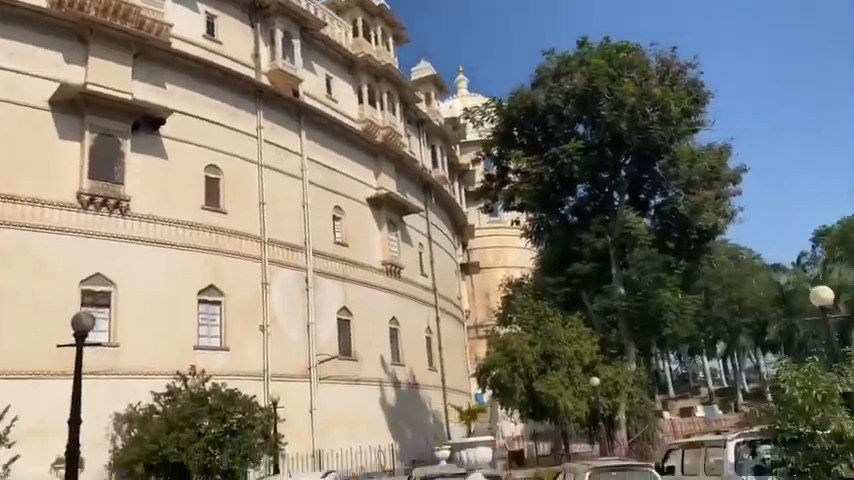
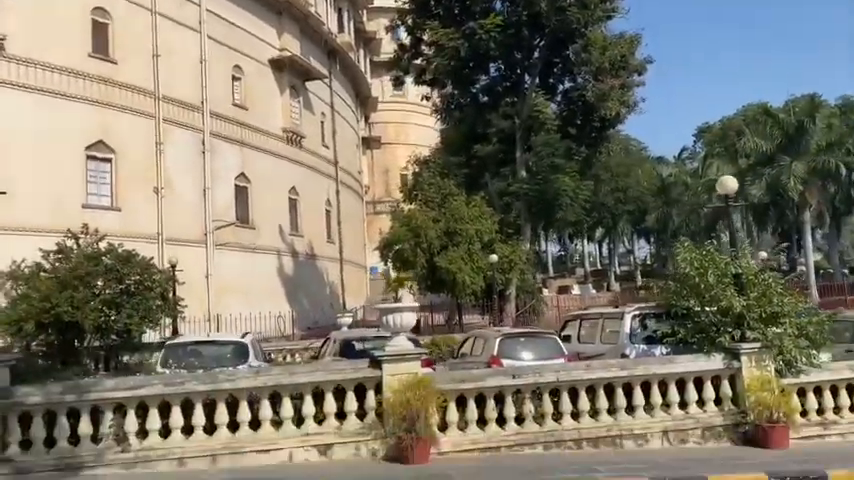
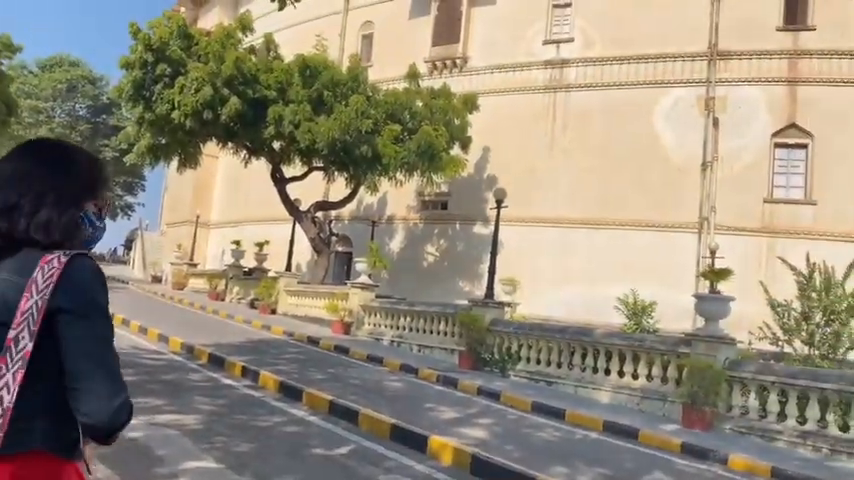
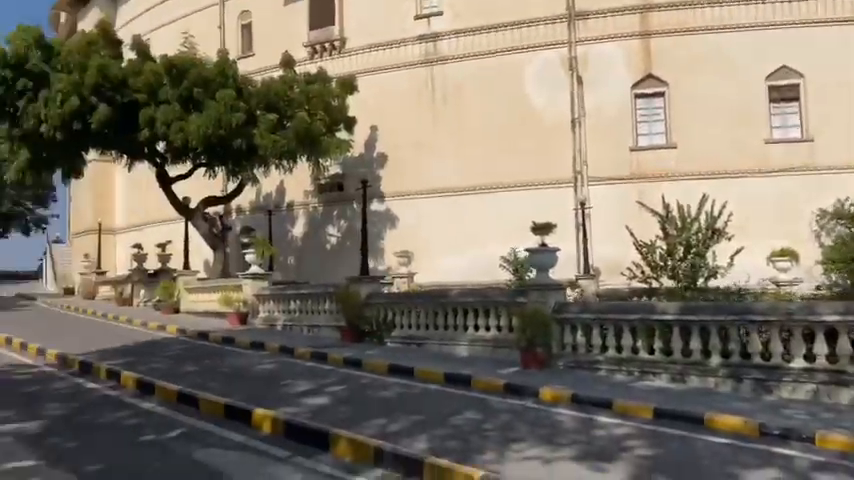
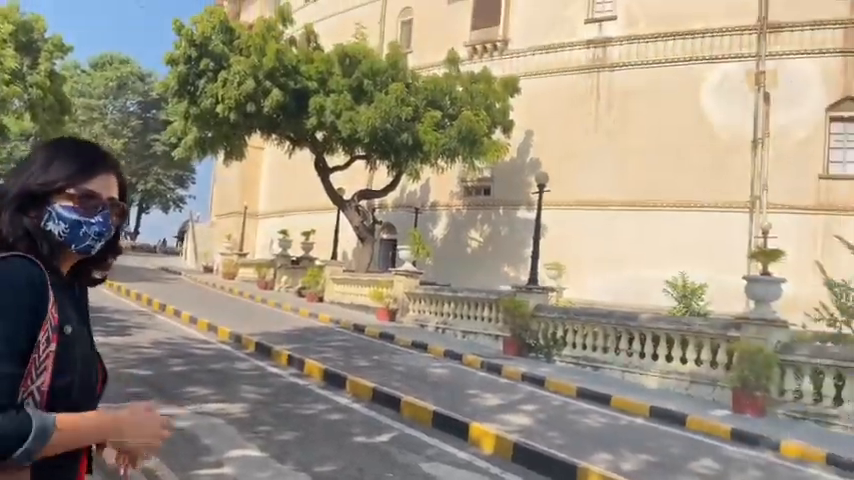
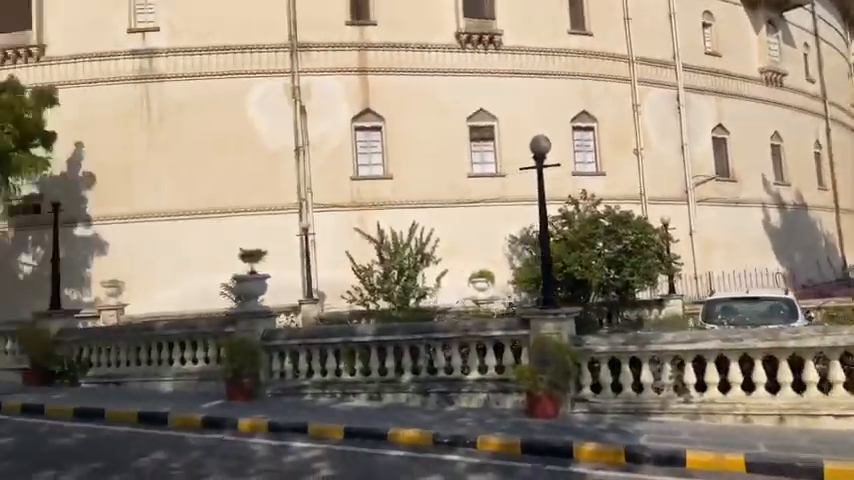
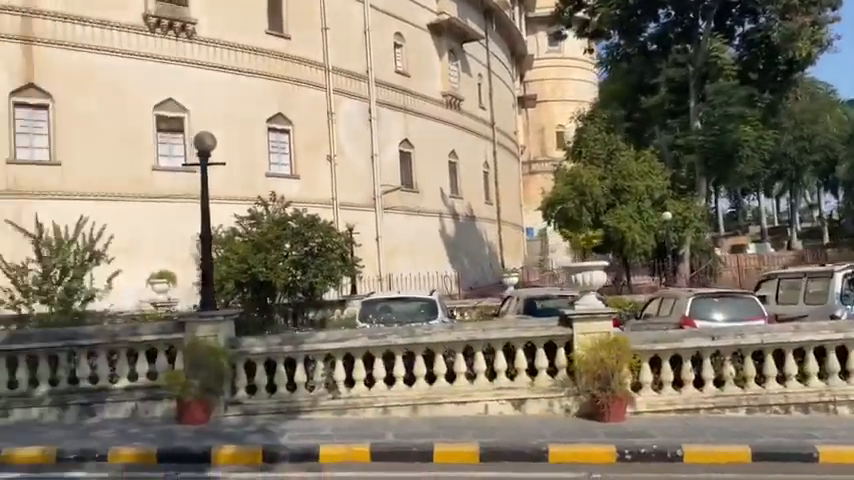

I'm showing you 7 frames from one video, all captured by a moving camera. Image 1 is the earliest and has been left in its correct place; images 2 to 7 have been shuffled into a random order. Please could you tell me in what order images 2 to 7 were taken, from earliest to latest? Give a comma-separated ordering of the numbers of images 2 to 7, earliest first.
2, 7, 6, 4, 5, 3
